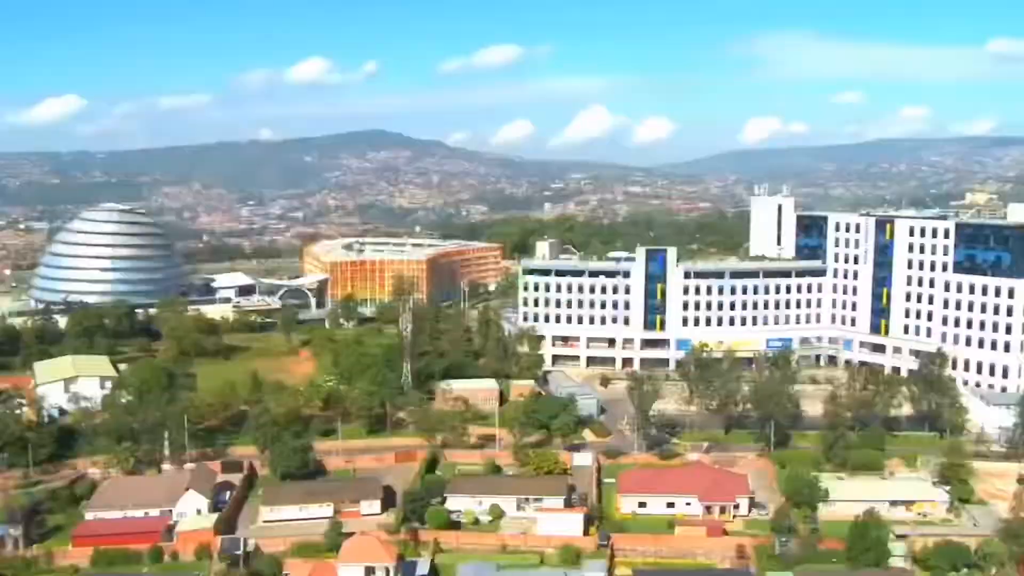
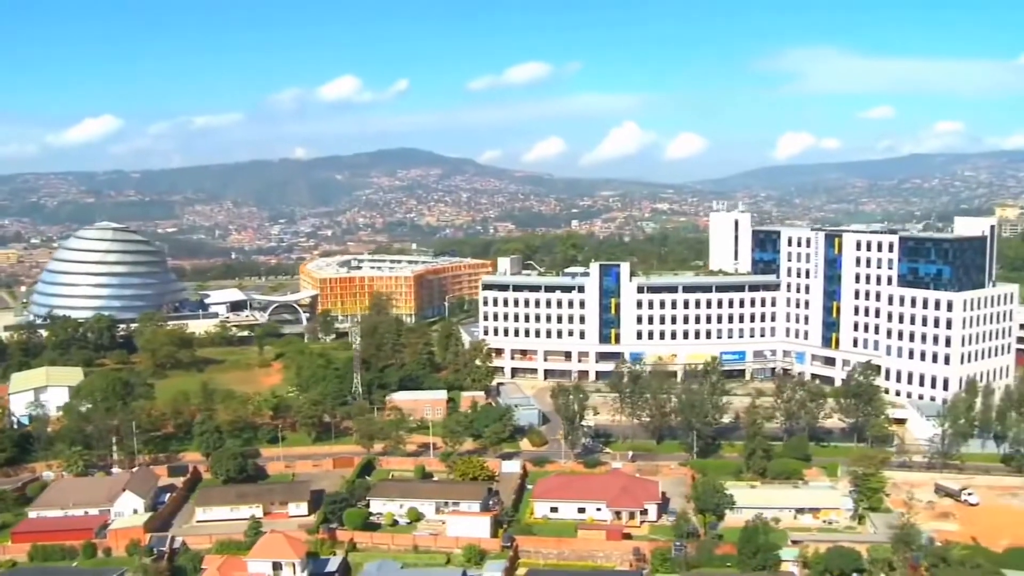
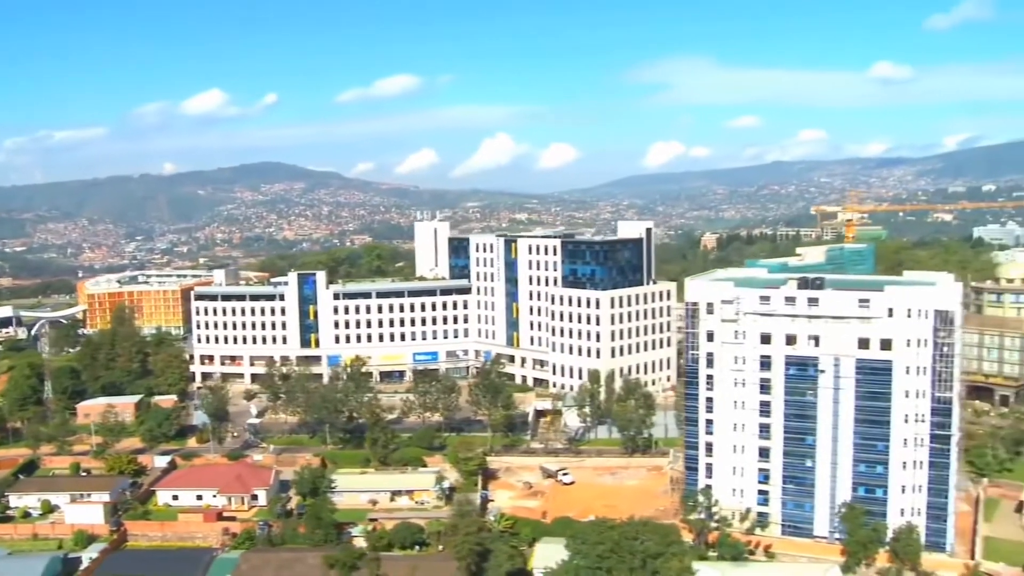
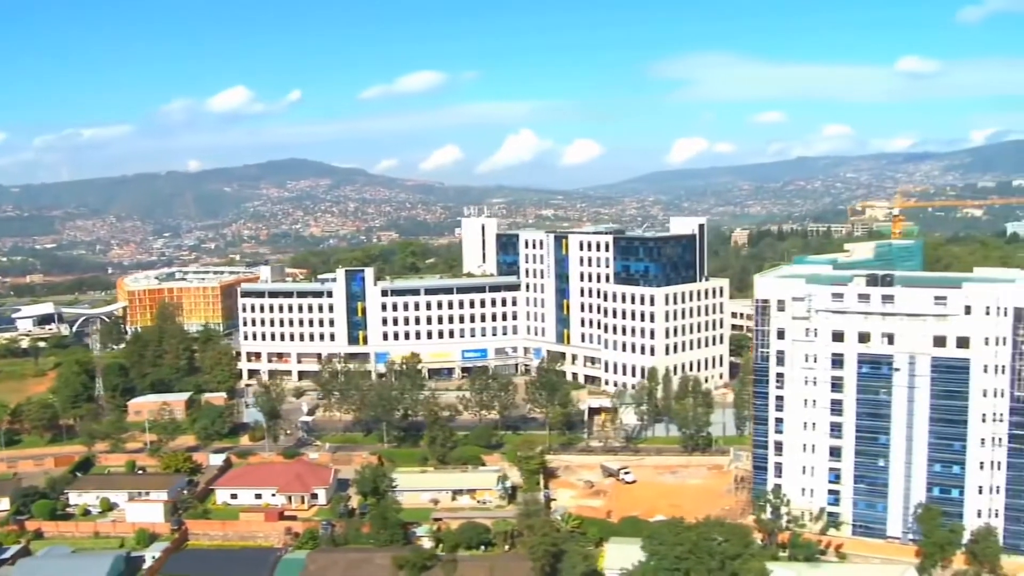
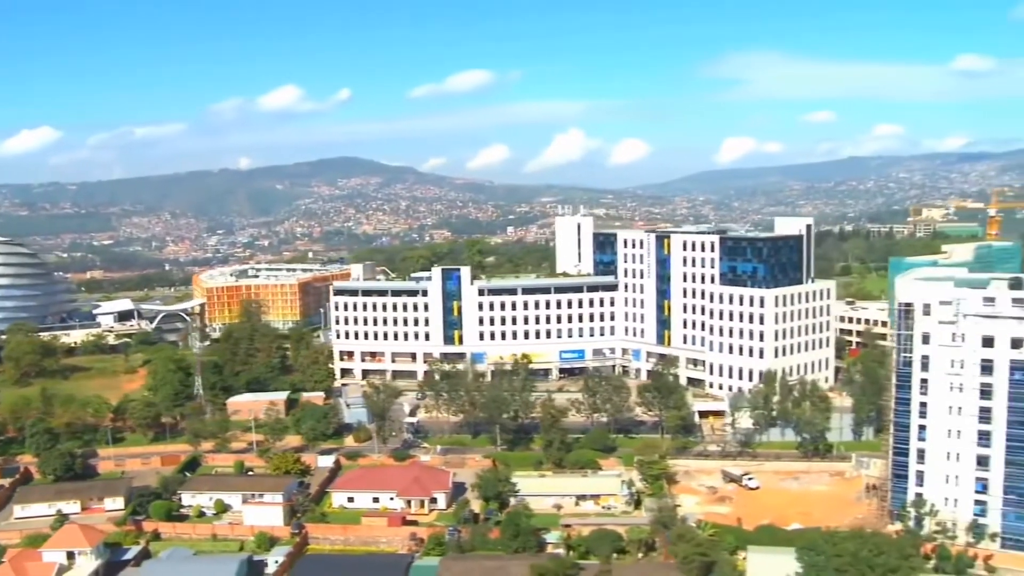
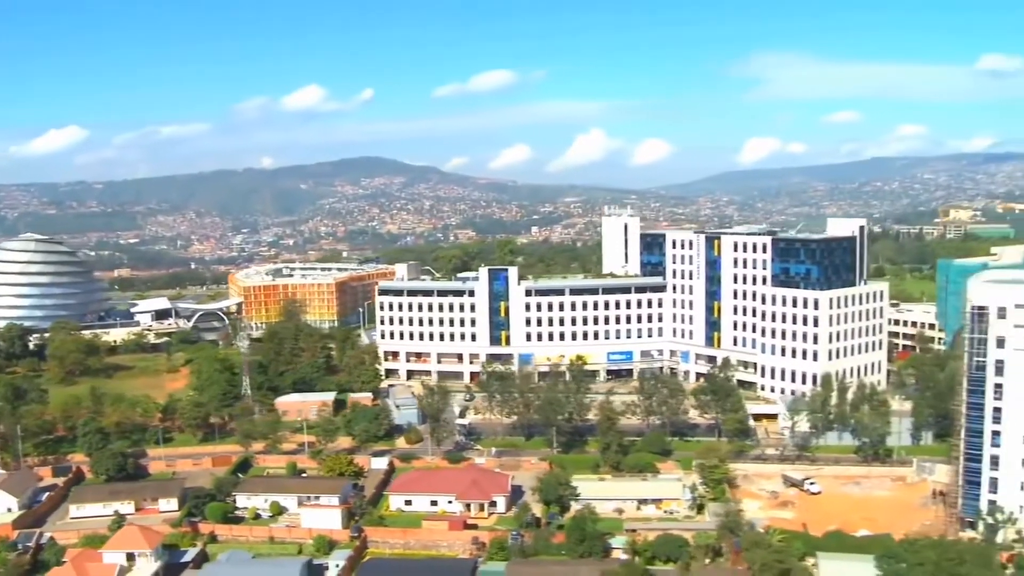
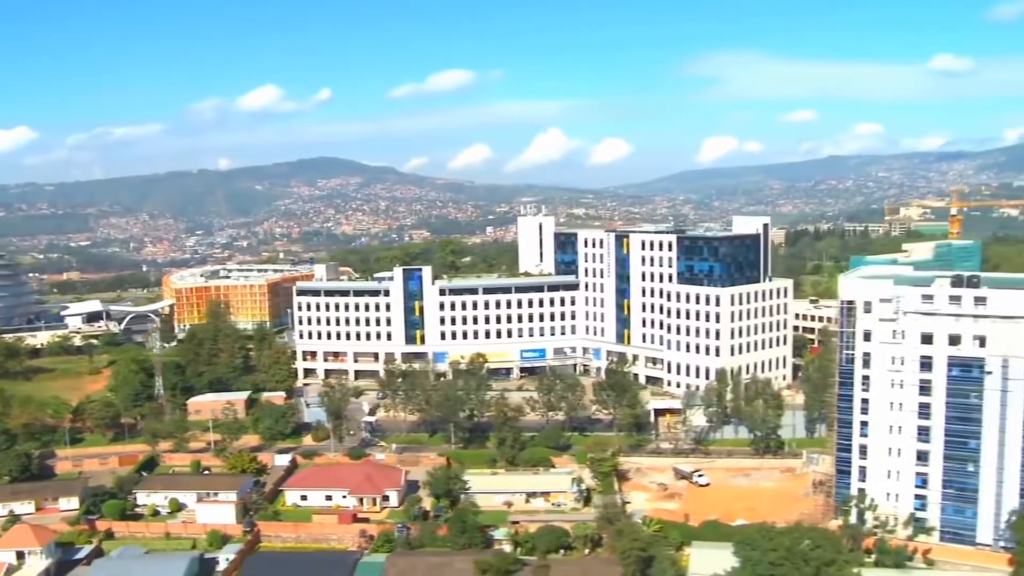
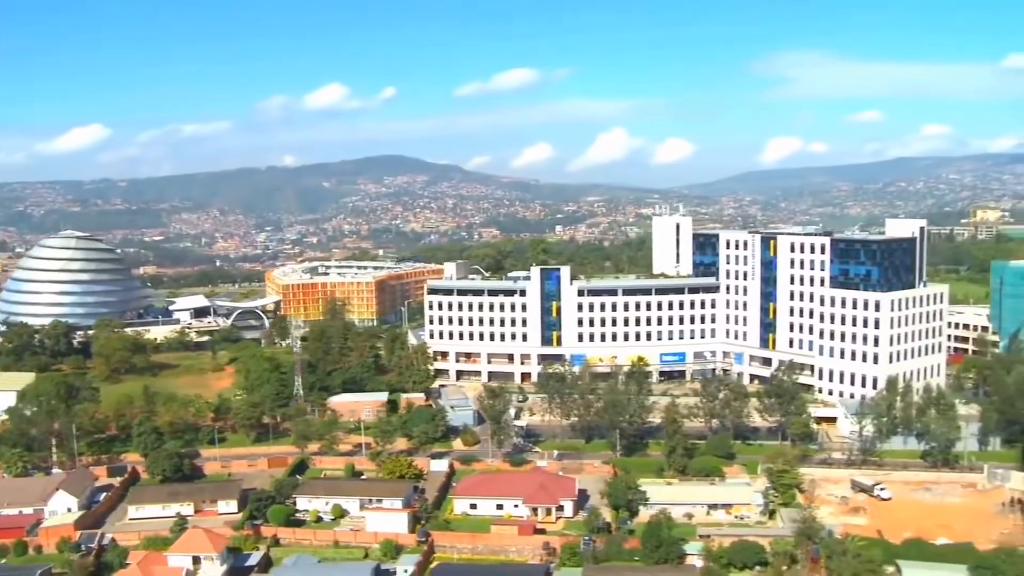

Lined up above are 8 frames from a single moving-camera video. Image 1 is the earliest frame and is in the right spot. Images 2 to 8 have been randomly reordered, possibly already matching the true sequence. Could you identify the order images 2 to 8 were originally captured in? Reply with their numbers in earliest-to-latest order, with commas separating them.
2, 8, 6, 5, 7, 4, 3
